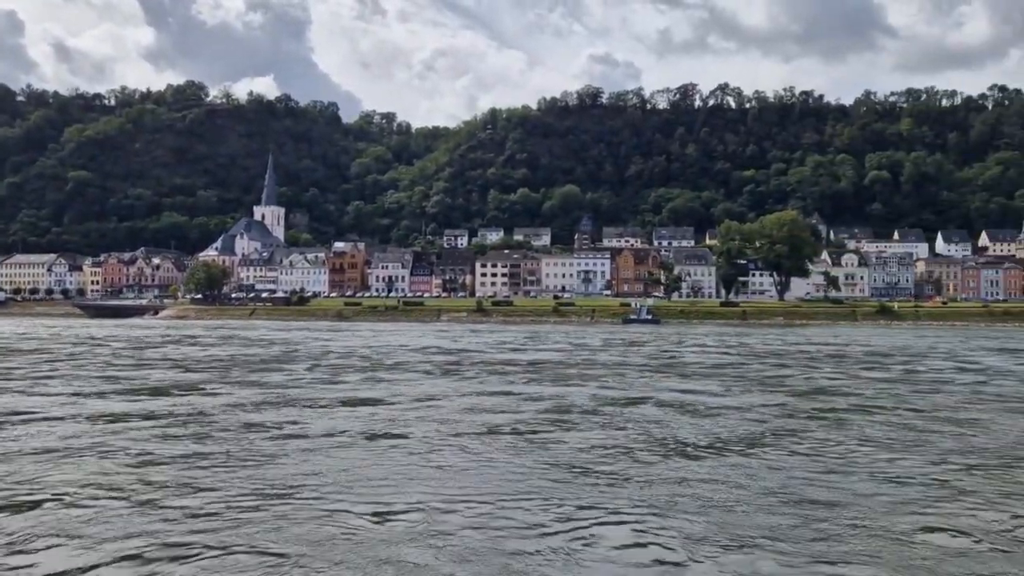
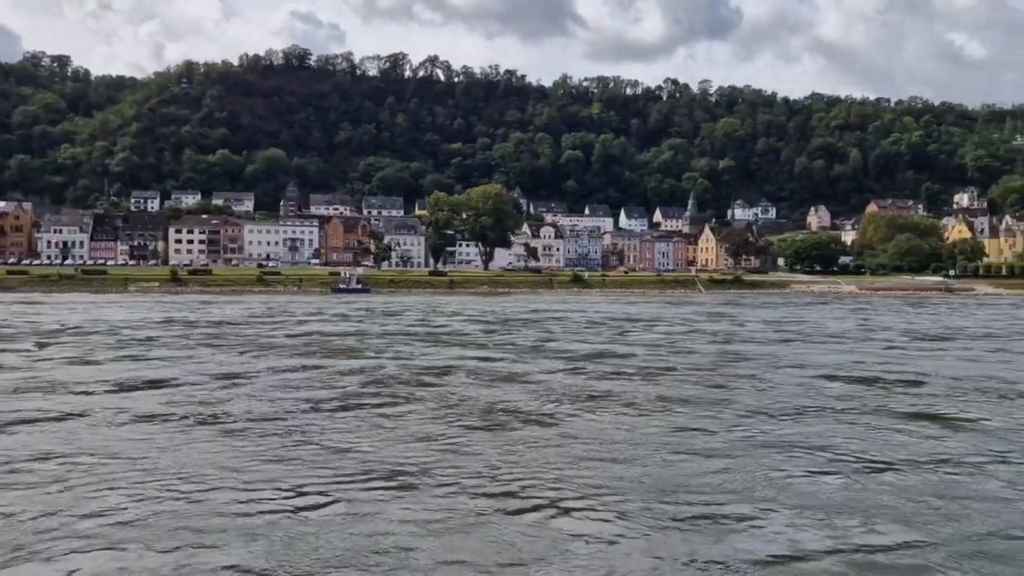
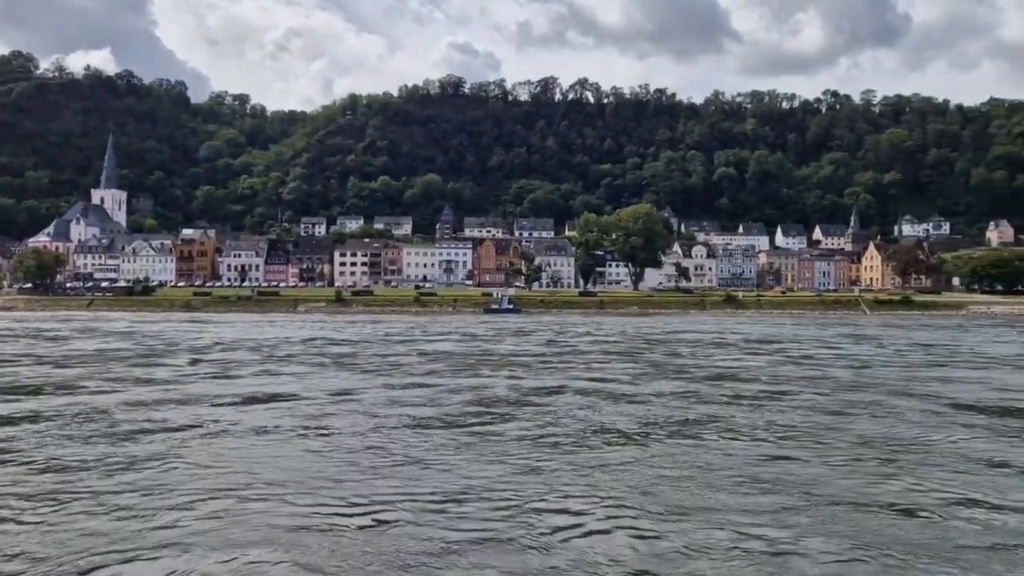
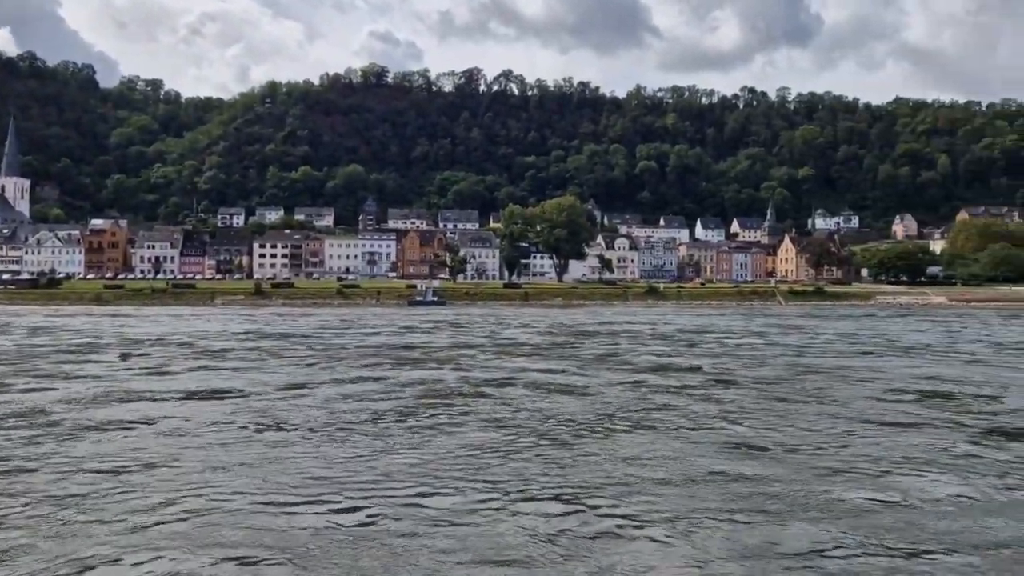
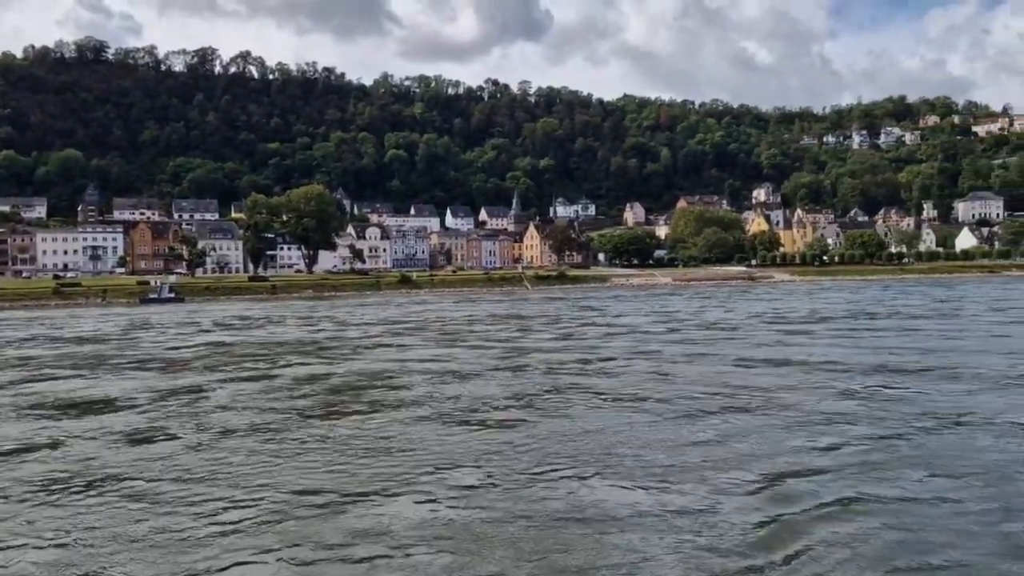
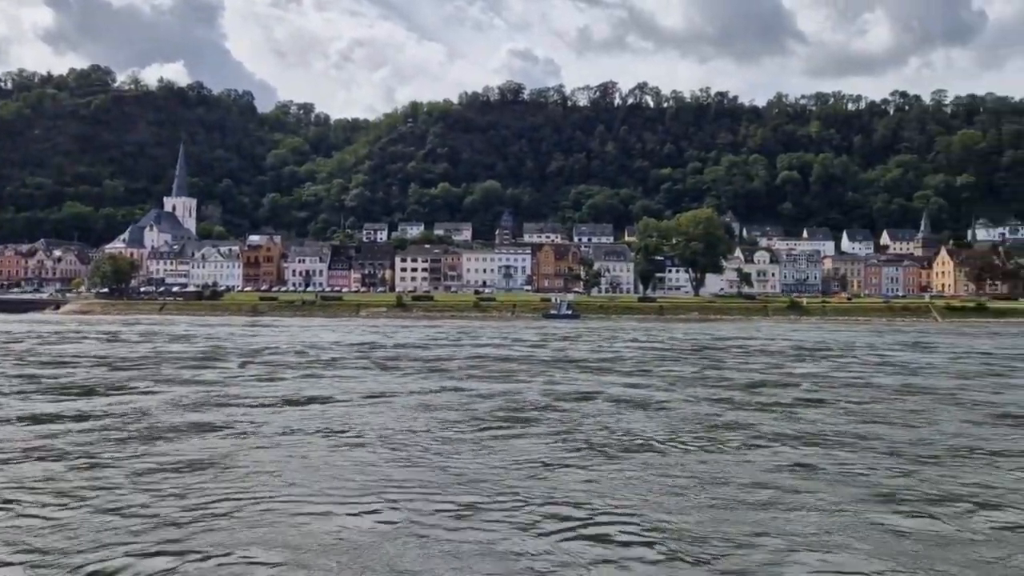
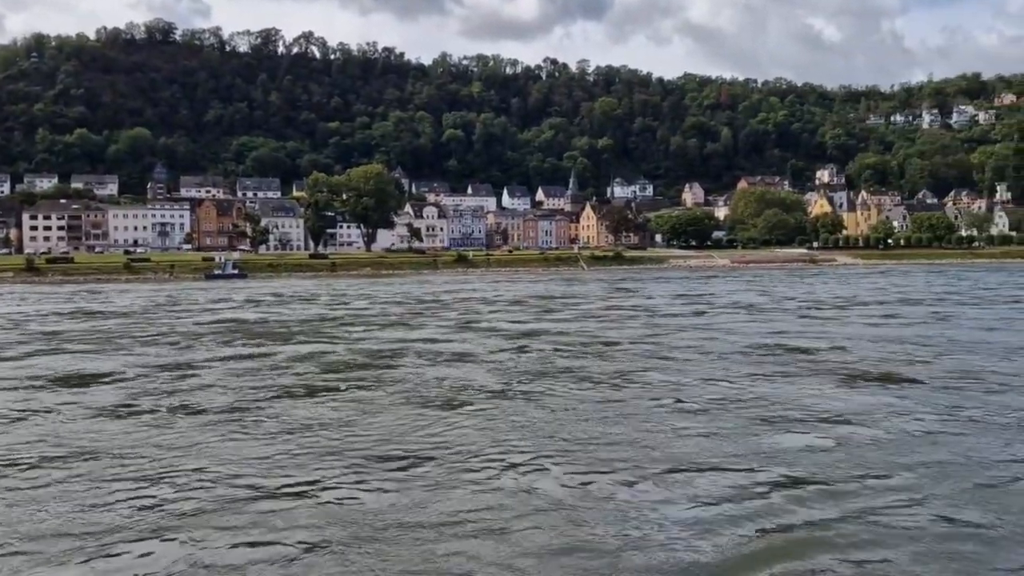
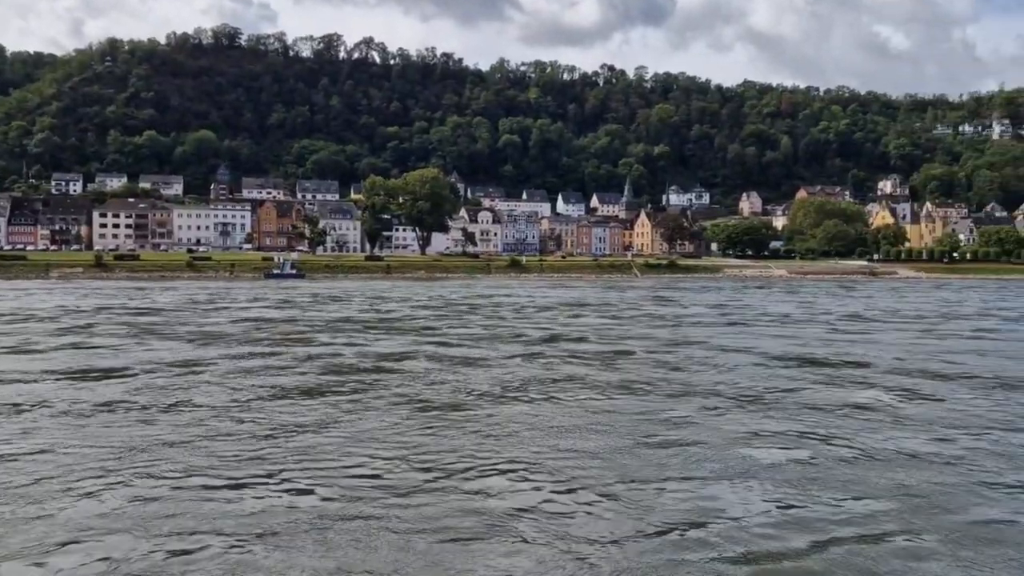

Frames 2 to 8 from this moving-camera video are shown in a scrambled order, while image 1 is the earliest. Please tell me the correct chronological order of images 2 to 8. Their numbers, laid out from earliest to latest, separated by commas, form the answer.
6, 3, 4, 2, 8, 7, 5
